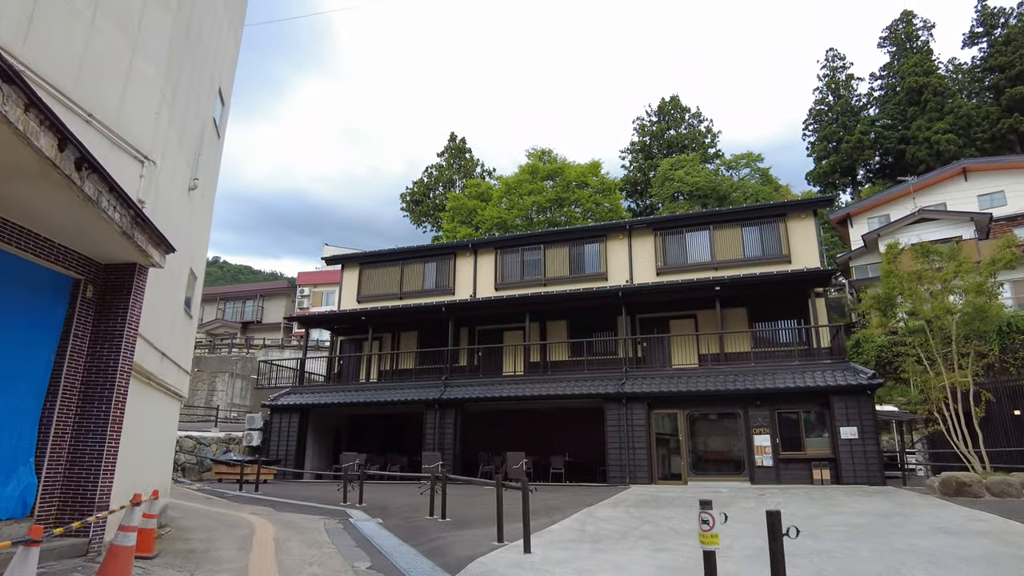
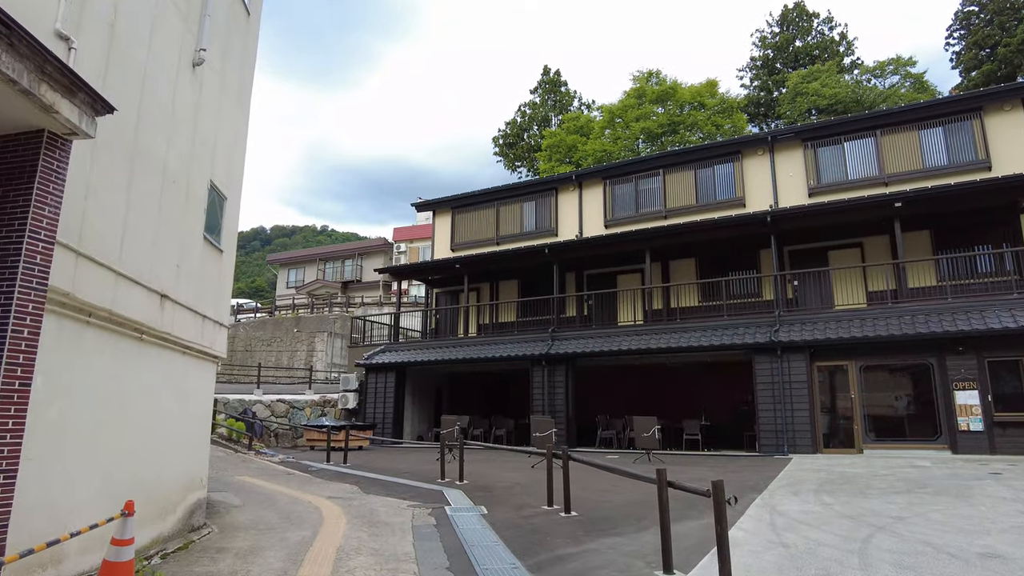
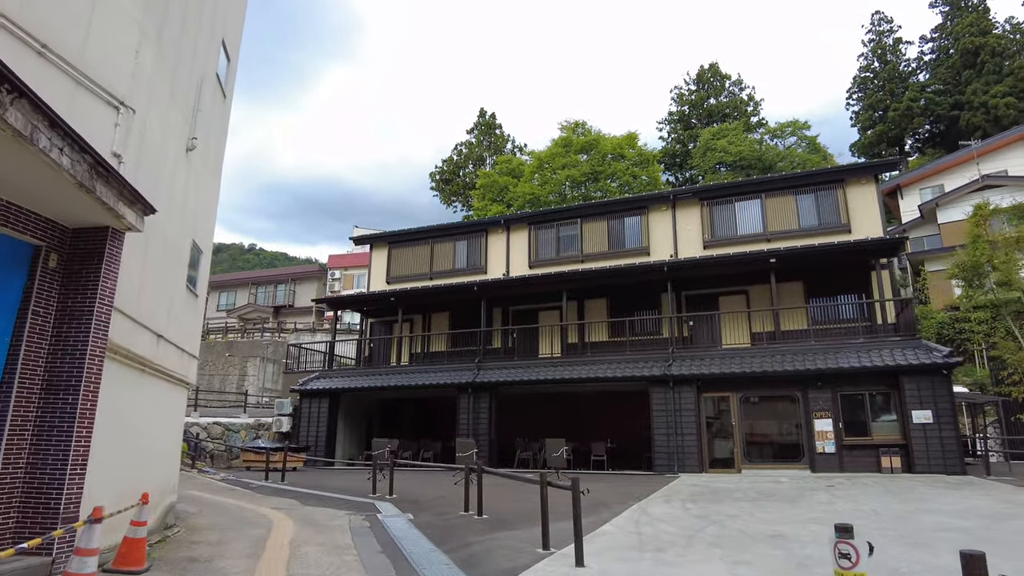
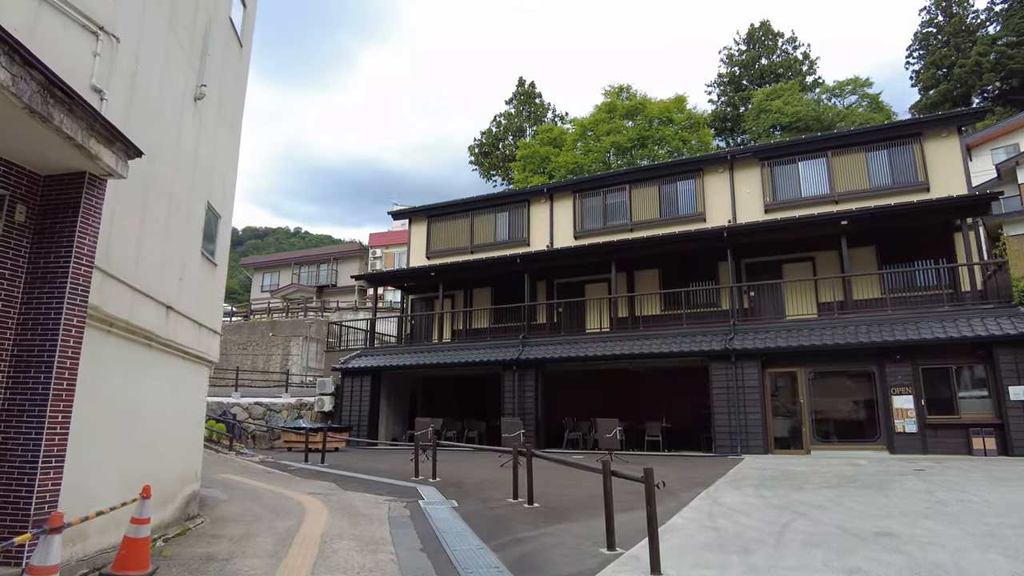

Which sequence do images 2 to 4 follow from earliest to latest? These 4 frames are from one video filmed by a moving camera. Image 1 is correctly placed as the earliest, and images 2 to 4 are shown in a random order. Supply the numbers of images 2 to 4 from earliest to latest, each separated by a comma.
3, 4, 2
